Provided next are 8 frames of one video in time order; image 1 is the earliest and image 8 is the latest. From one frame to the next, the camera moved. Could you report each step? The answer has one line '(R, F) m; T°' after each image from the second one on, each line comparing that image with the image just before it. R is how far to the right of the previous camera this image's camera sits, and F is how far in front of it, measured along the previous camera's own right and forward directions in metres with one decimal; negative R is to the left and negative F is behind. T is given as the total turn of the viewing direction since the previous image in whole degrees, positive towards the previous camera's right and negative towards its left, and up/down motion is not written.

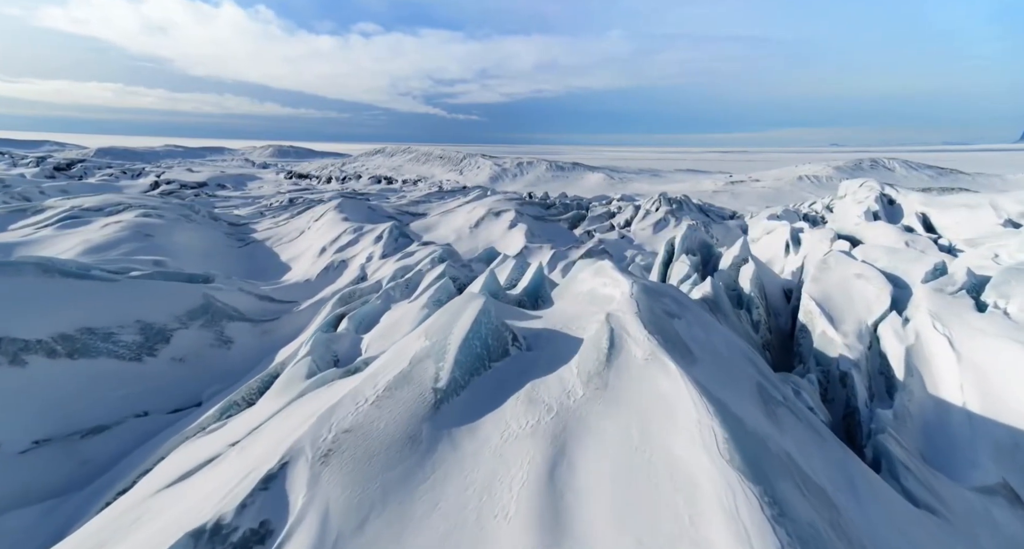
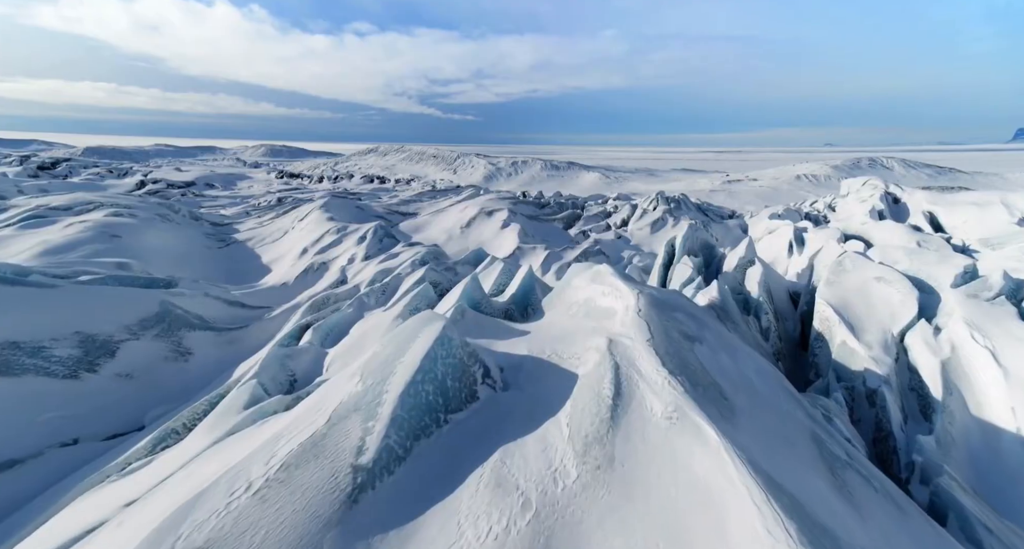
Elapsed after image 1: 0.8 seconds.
(+0.1, +0.9) m; +1°
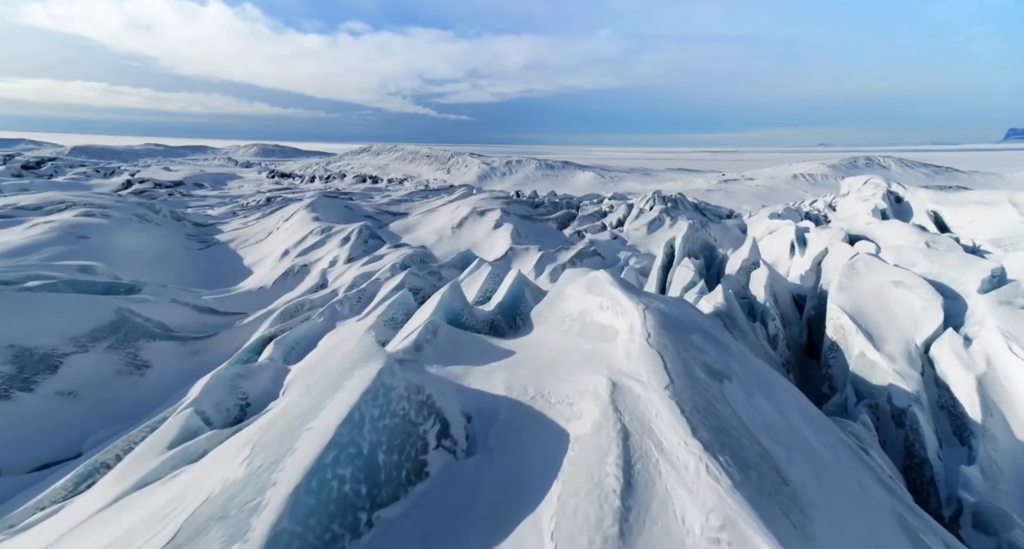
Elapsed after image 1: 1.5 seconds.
(+0.1, +0.8) m; +1°
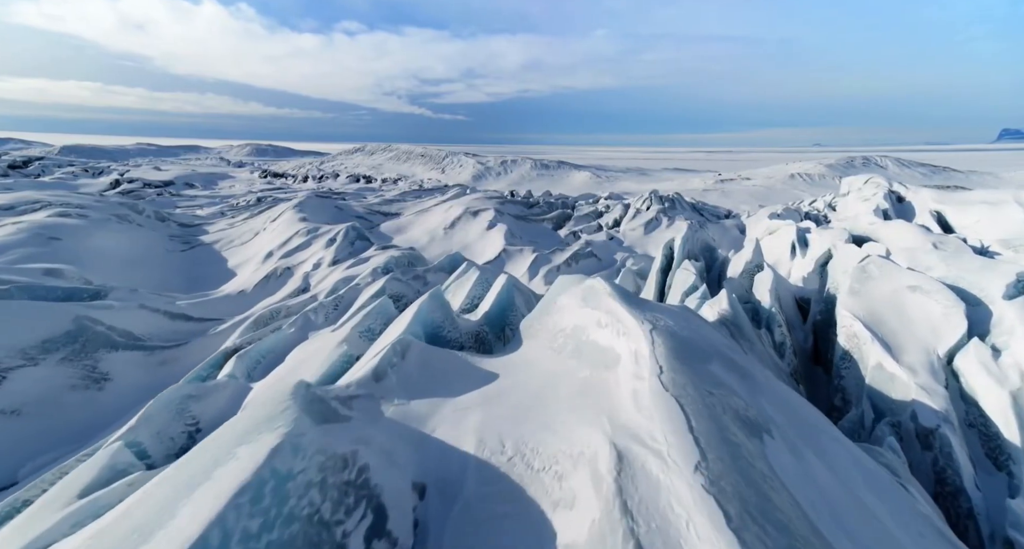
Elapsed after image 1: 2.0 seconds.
(+0.1, +0.6) m; +1°
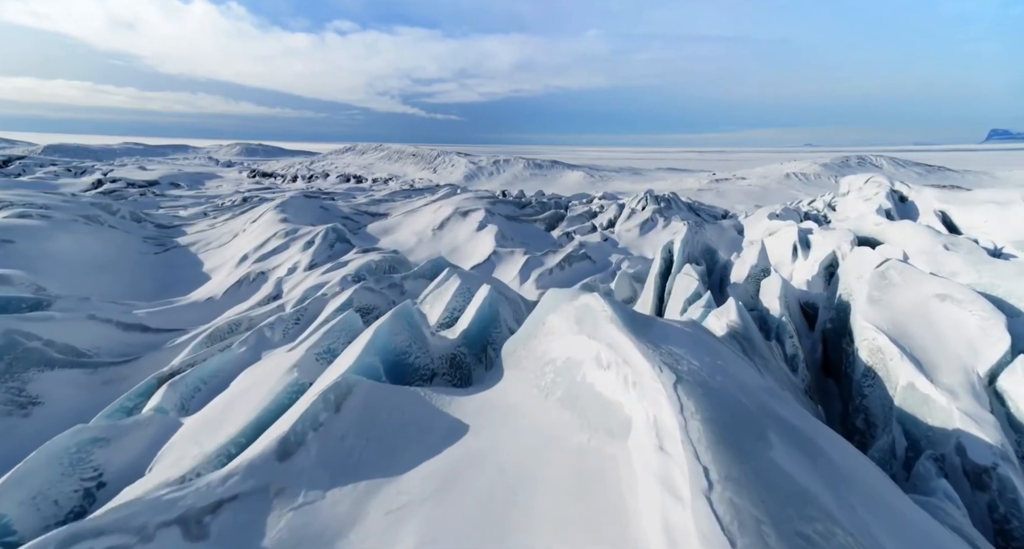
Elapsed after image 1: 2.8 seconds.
(+0.1, +0.9) m; +1°
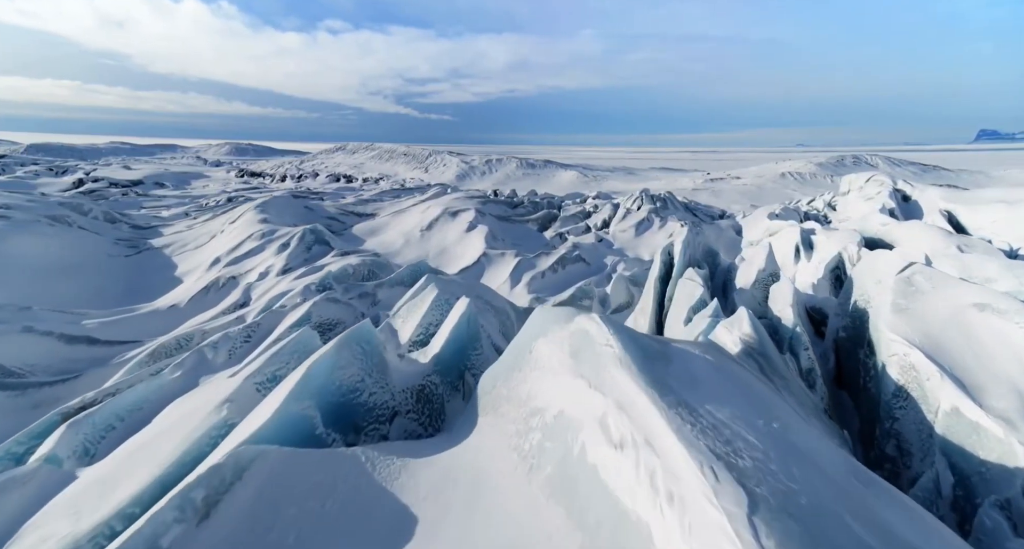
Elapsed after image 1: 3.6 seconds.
(+0.1, +0.9) m; +1°
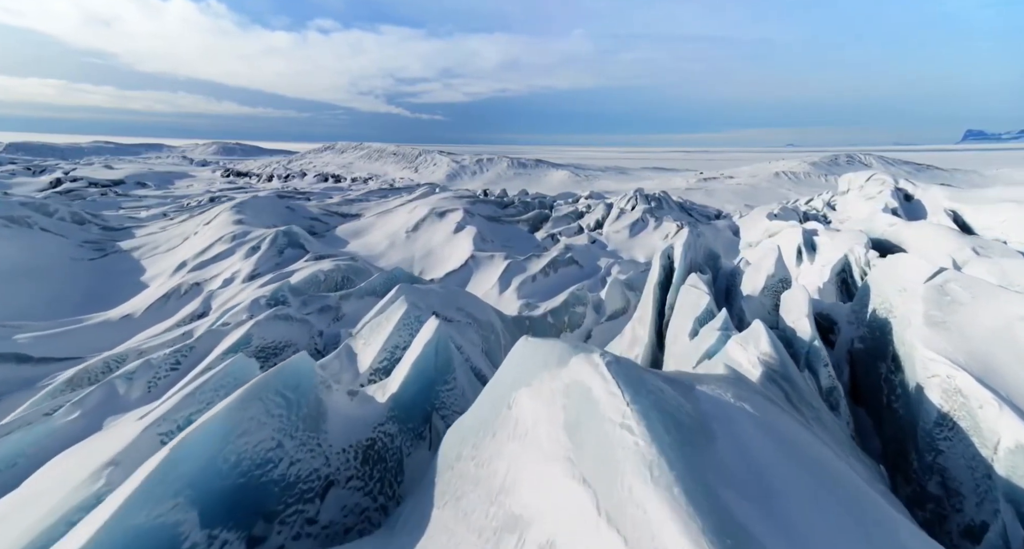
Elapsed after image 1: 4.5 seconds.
(+0.1, +0.9) m; +1°
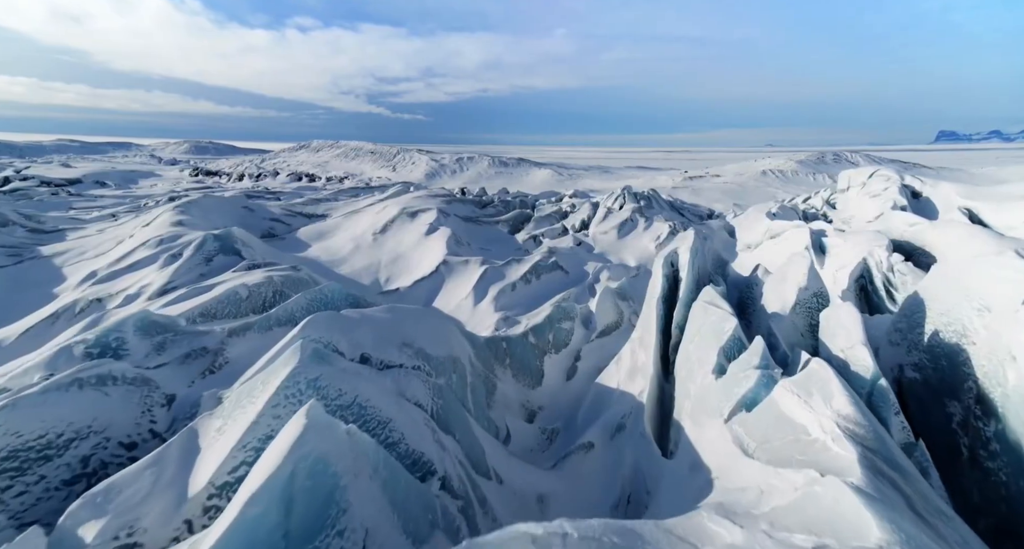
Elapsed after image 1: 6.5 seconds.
(+0.2, +2.0) m; +2°
